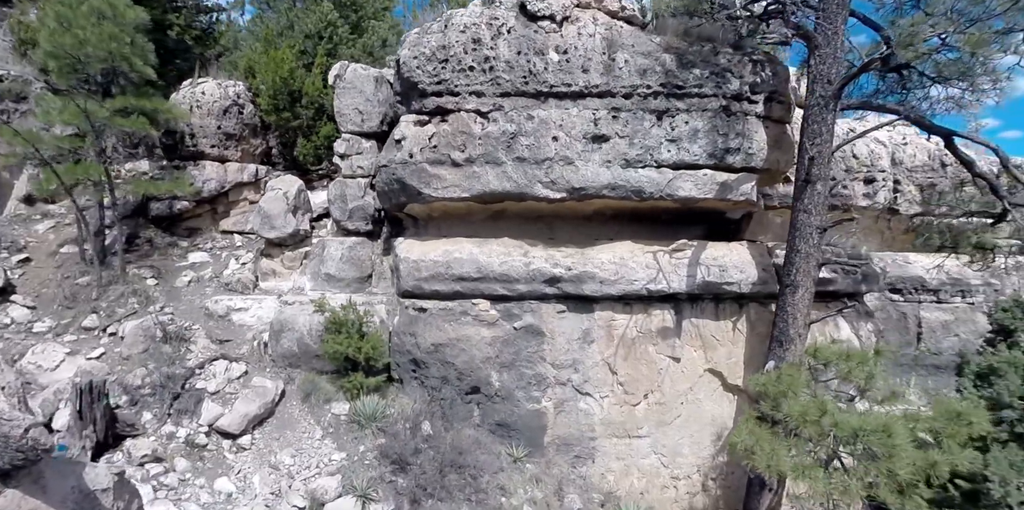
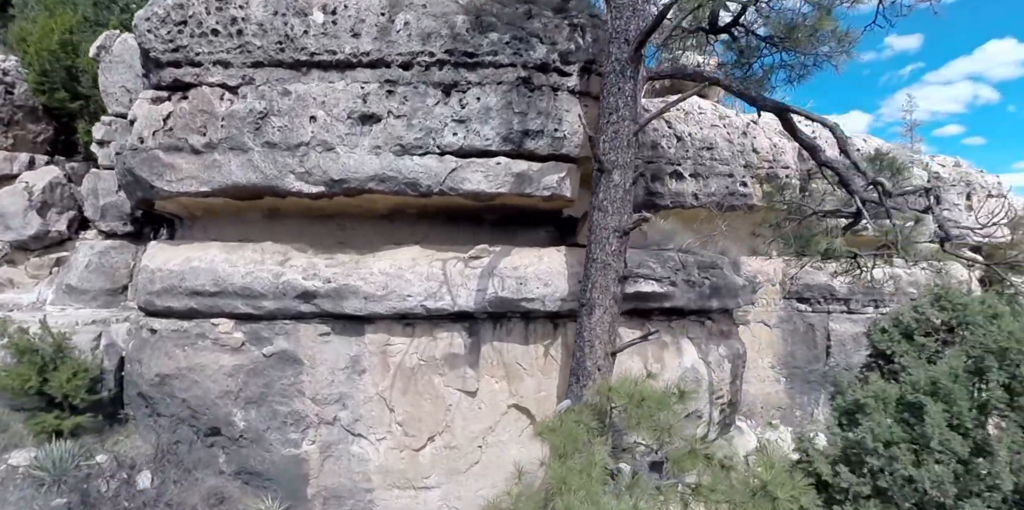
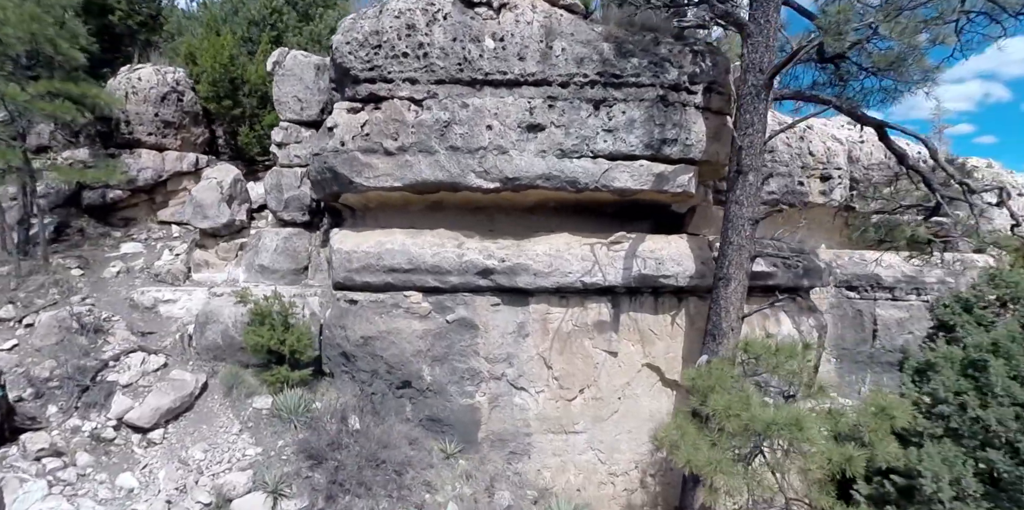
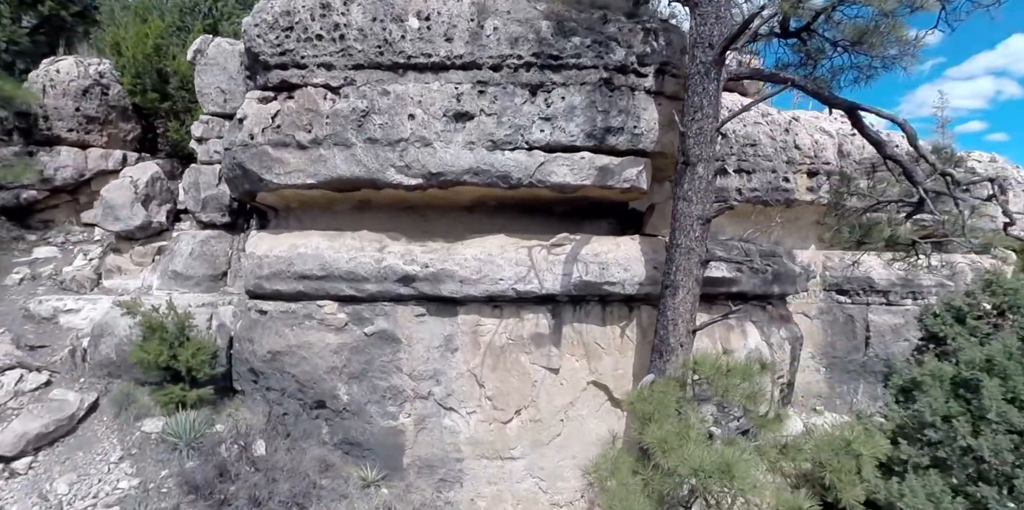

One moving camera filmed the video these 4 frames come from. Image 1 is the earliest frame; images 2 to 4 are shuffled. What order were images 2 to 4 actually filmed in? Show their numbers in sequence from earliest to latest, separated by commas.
3, 4, 2
